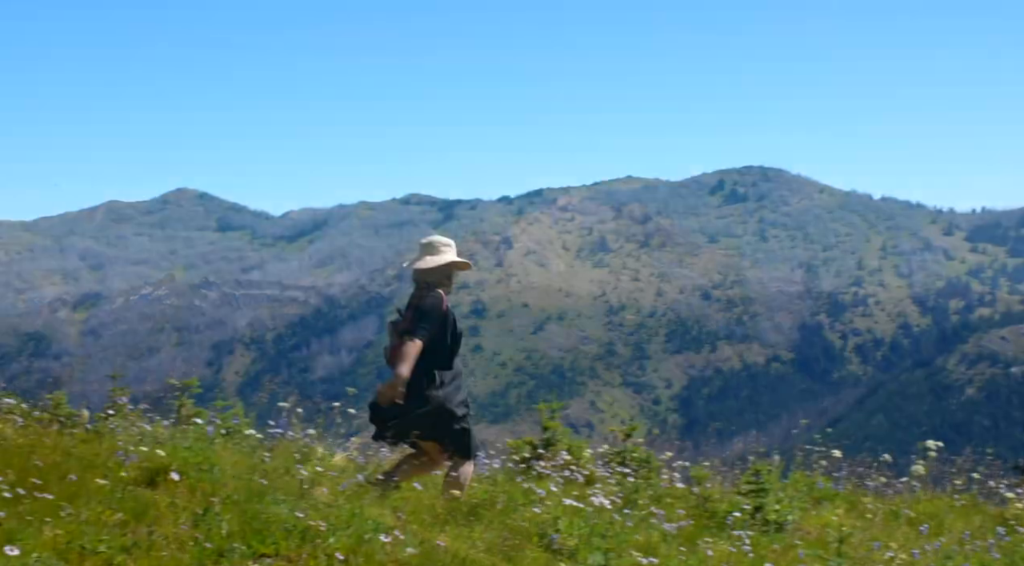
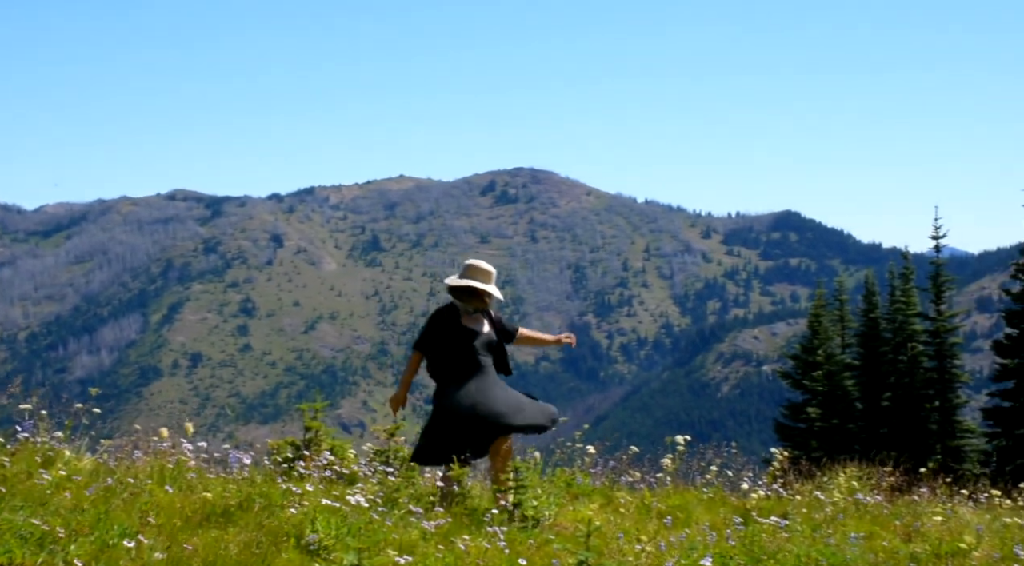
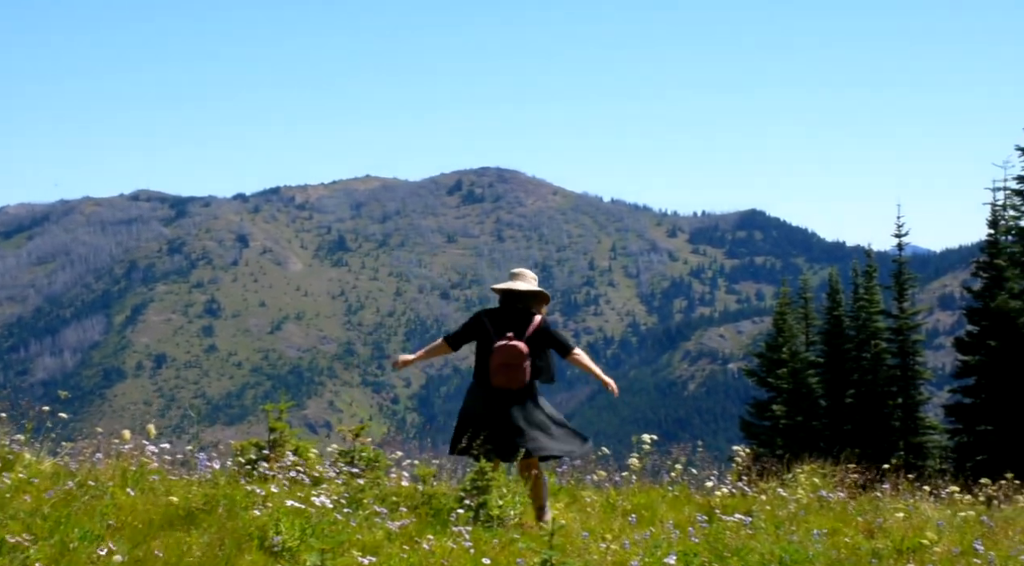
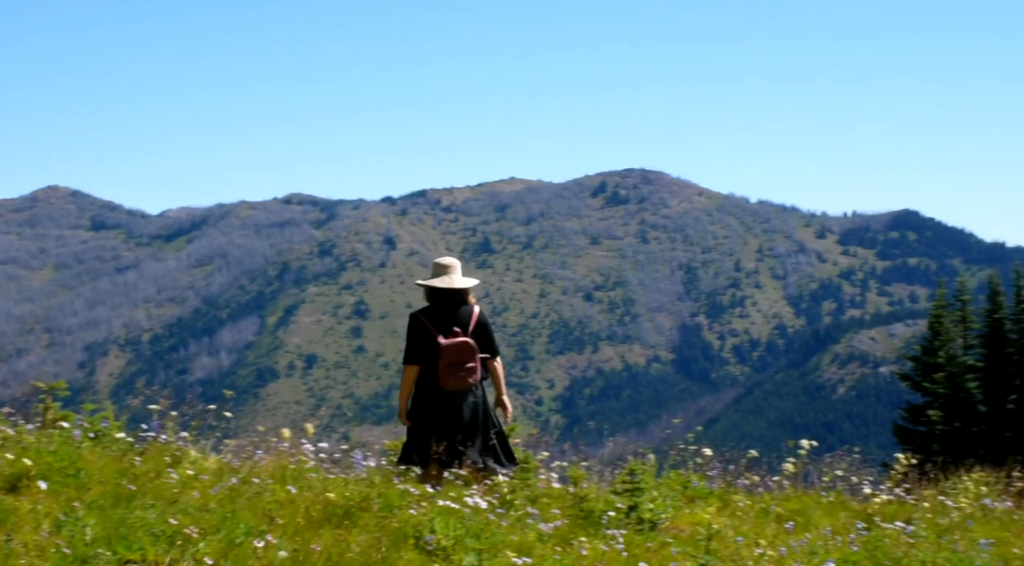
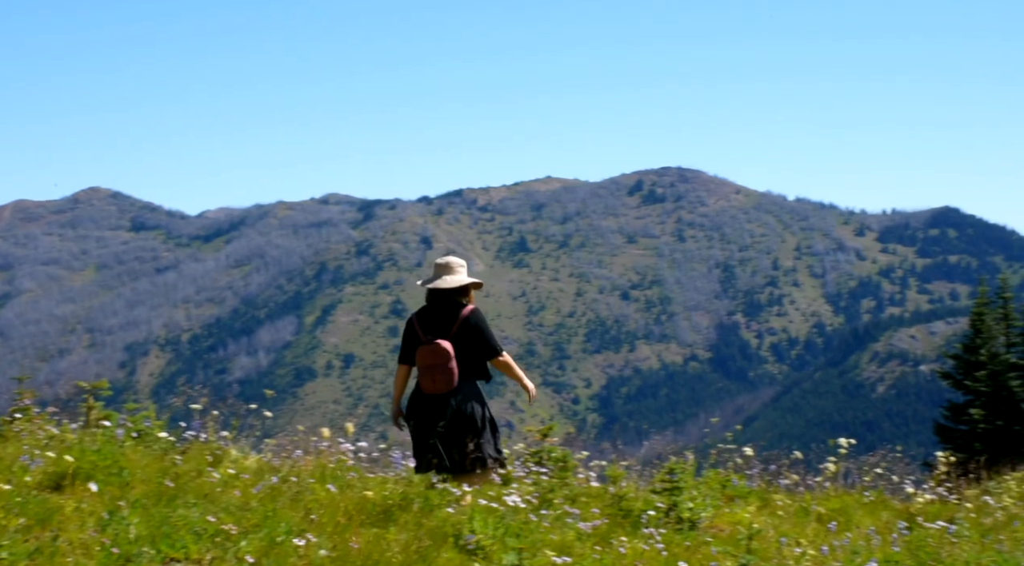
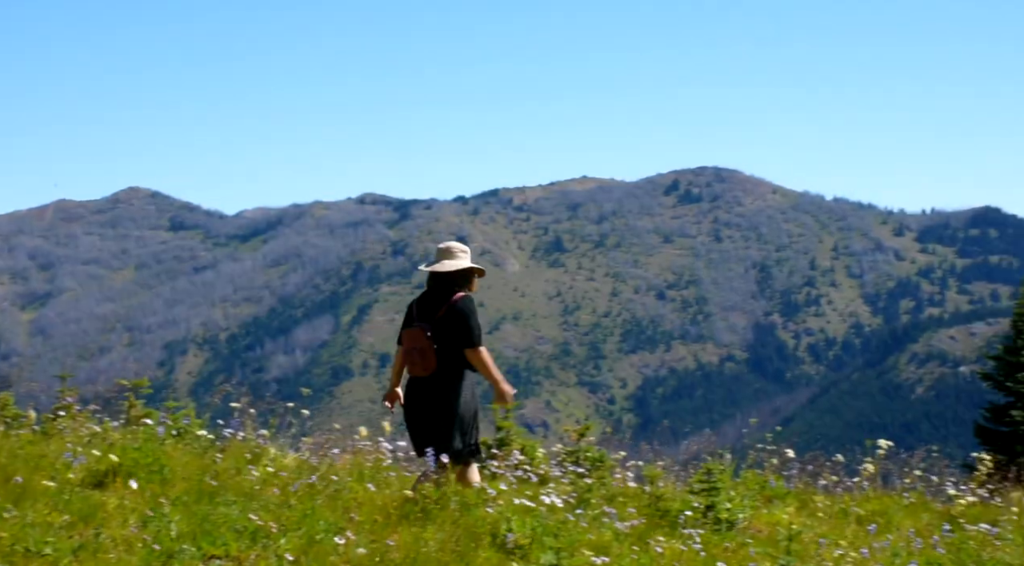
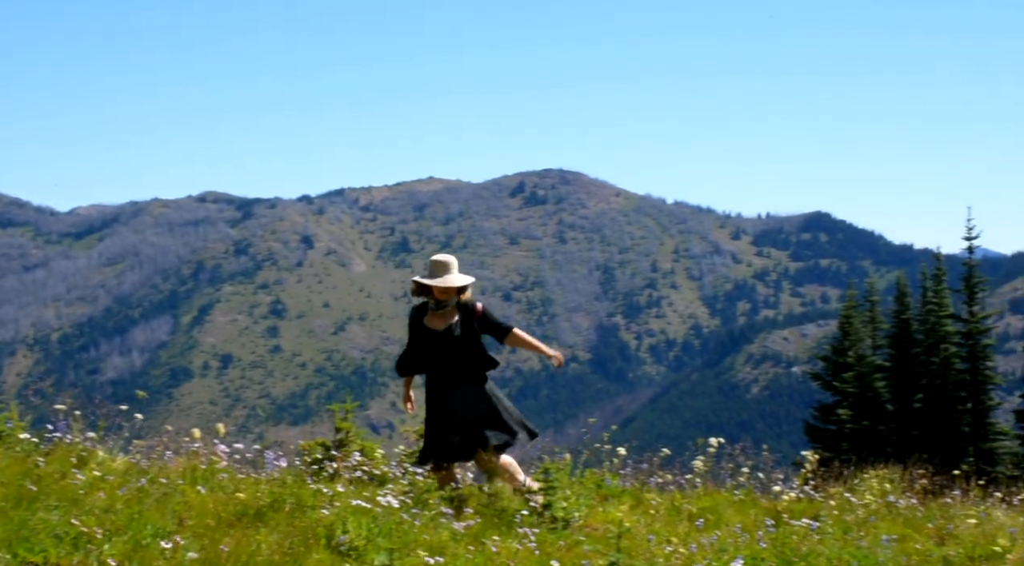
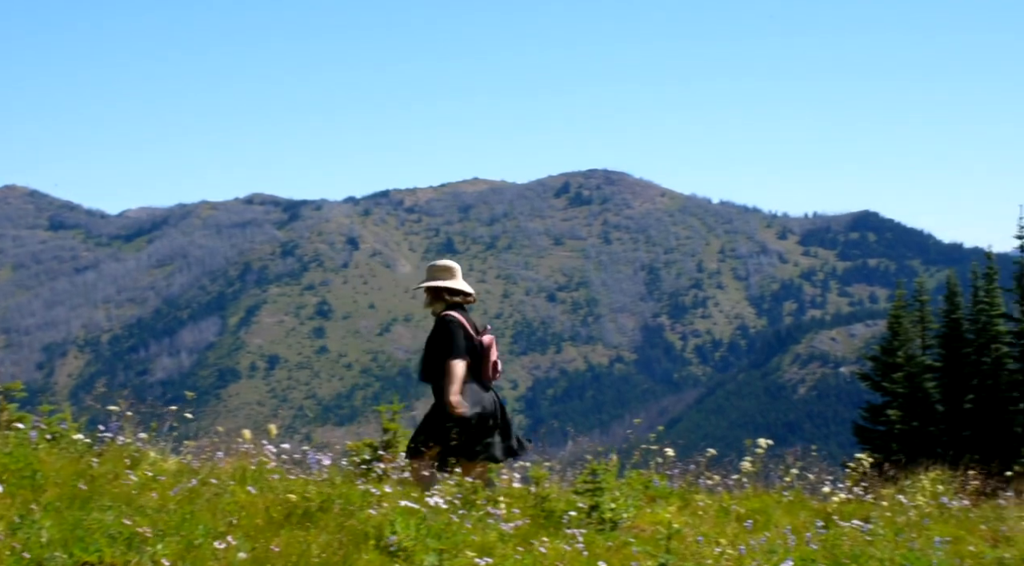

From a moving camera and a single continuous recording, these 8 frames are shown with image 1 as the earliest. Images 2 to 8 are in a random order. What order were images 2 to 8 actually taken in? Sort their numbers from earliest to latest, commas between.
6, 5, 4, 8, 7, 2, 3
